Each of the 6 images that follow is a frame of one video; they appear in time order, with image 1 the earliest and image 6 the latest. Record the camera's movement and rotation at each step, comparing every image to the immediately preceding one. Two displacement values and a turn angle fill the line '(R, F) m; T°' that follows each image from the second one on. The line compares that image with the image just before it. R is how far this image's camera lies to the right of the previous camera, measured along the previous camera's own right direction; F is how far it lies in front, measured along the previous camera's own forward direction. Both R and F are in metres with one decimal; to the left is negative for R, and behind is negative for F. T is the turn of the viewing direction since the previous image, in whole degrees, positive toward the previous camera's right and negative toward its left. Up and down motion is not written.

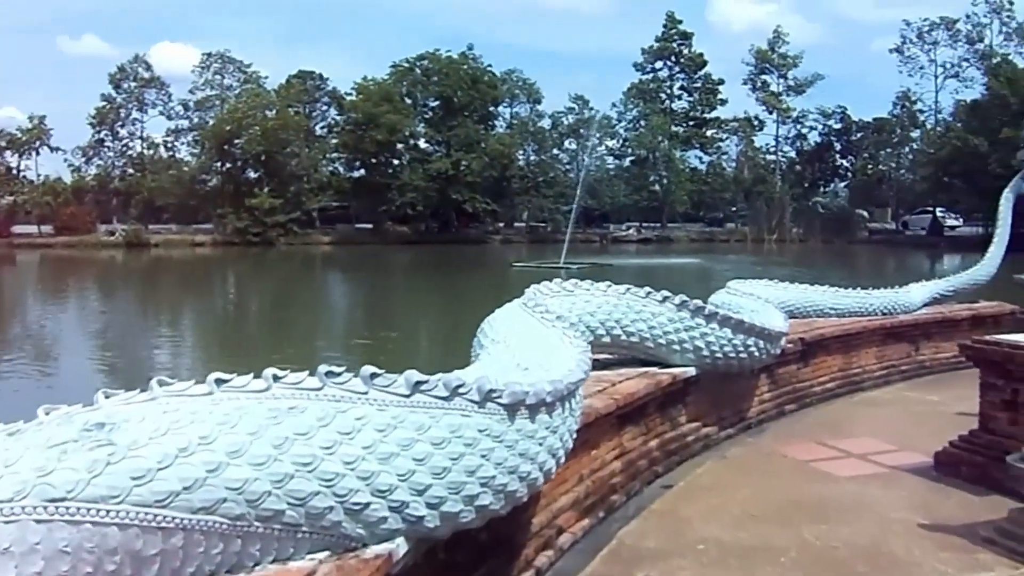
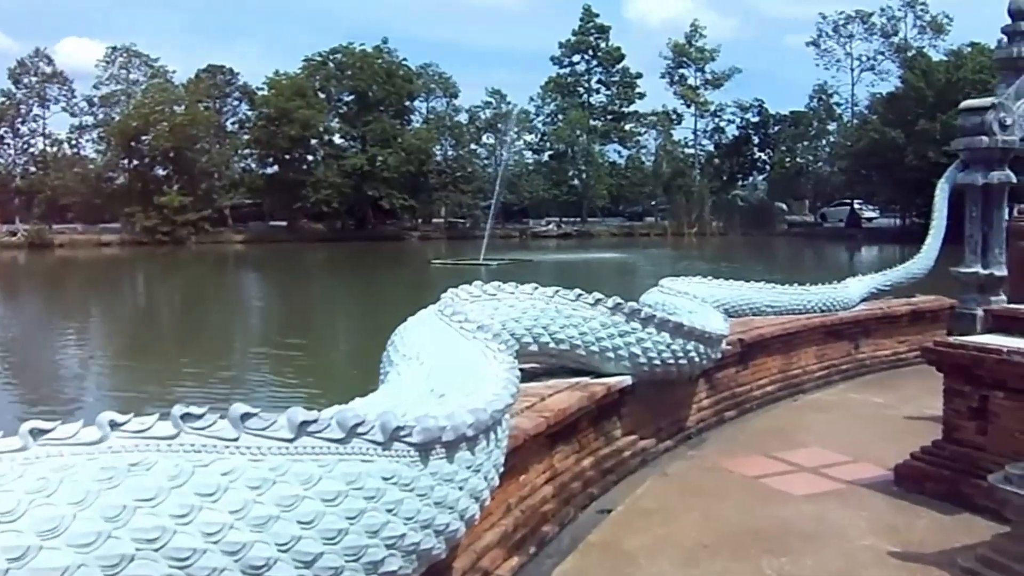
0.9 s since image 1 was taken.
(0.0, +0.5) m; +4°
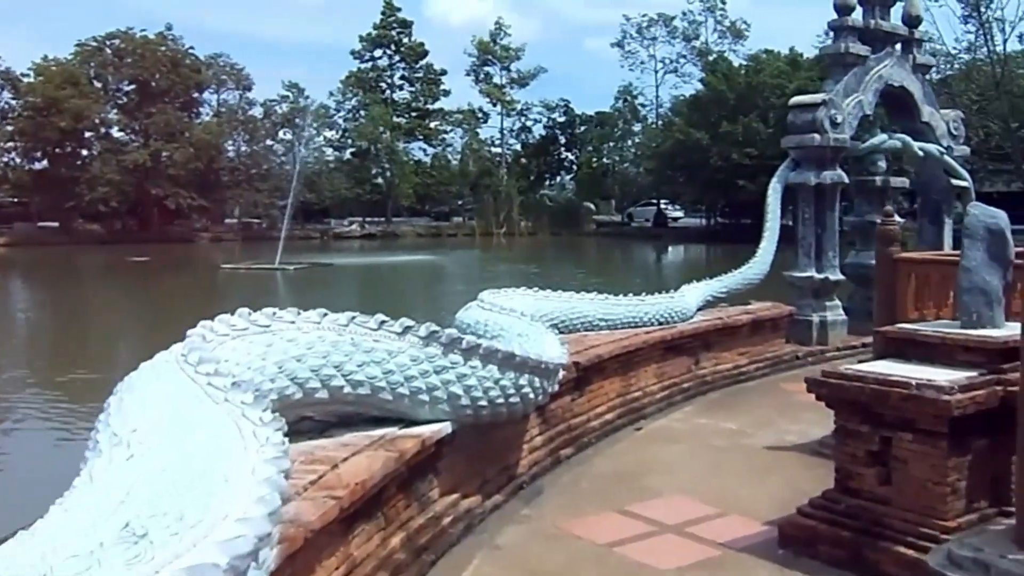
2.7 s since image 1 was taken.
(+0.1, +1.0) m; +10°
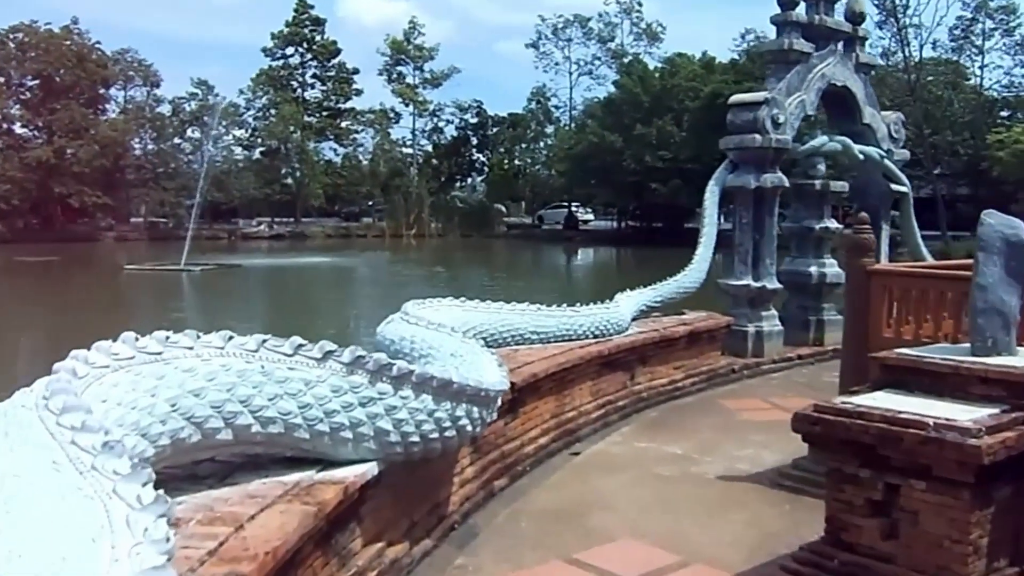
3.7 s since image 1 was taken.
(-0.1, +0.5) m; +4°
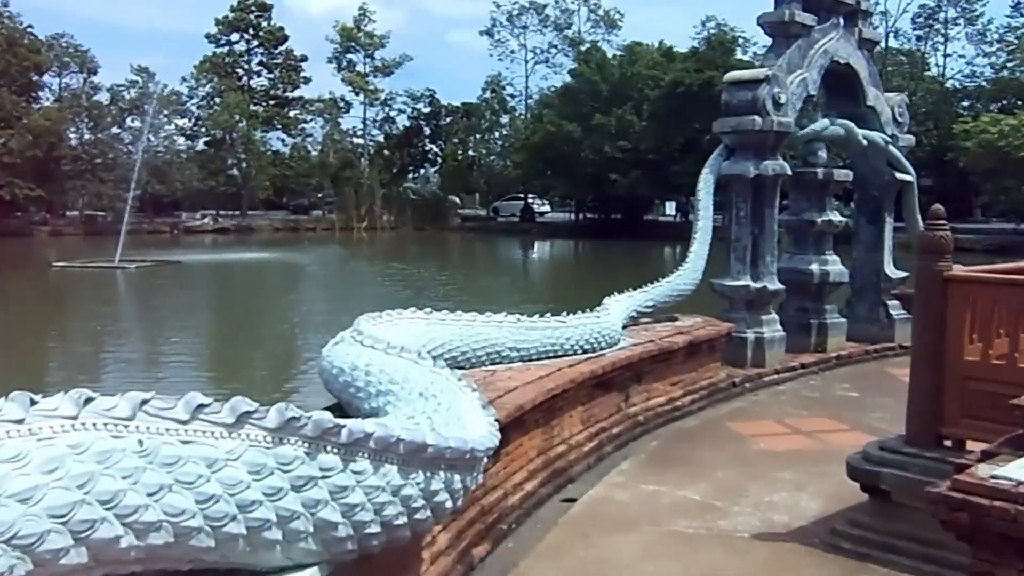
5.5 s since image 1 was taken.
(-0.1, +0.9) m; +2°
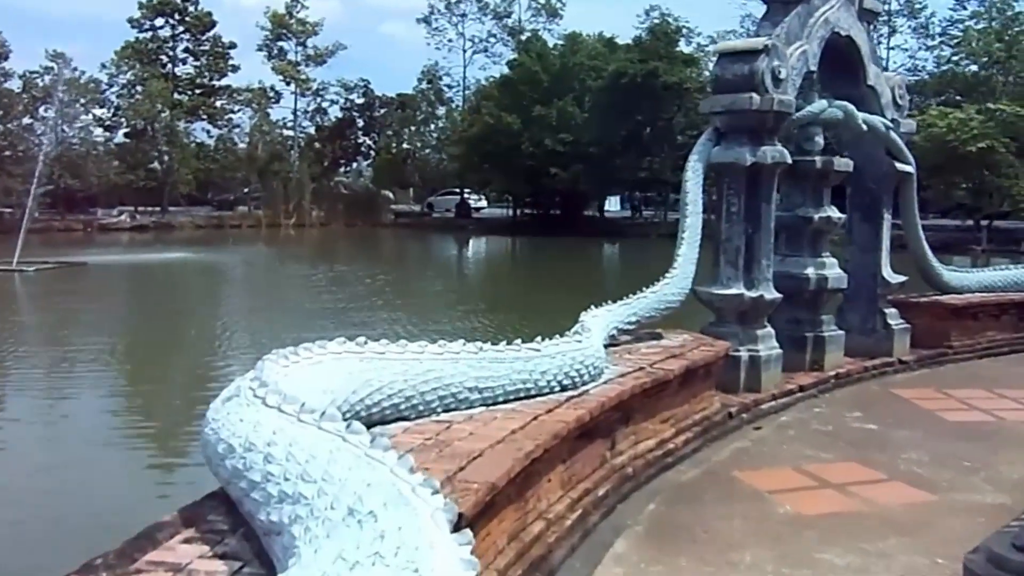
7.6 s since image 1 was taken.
(-0.1, +1.1) m; +3°
